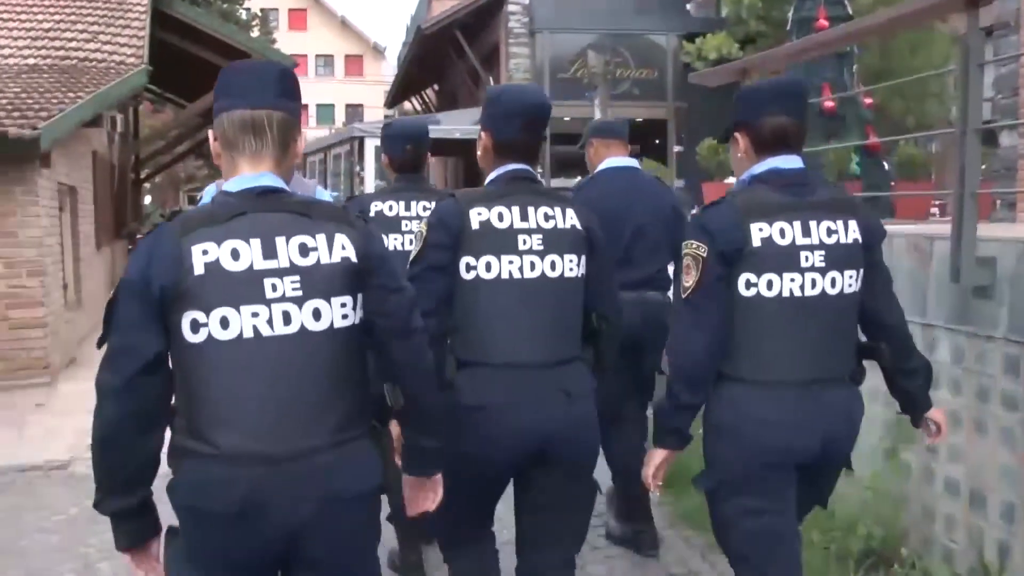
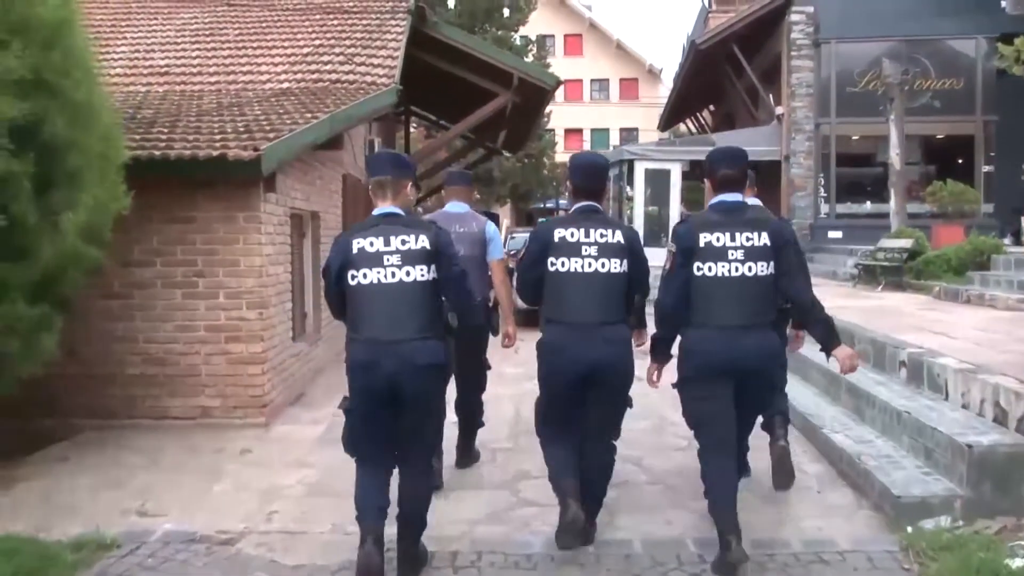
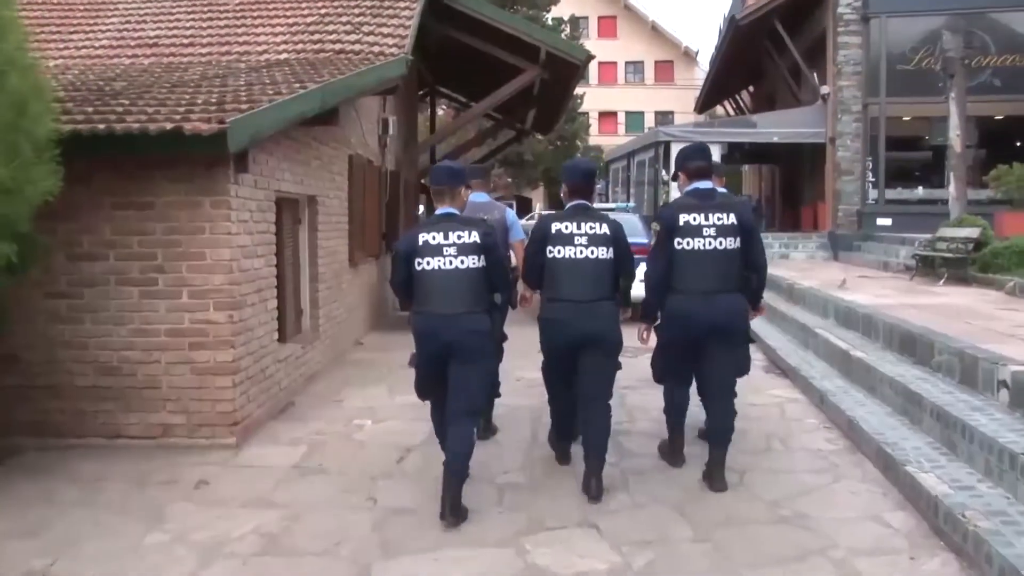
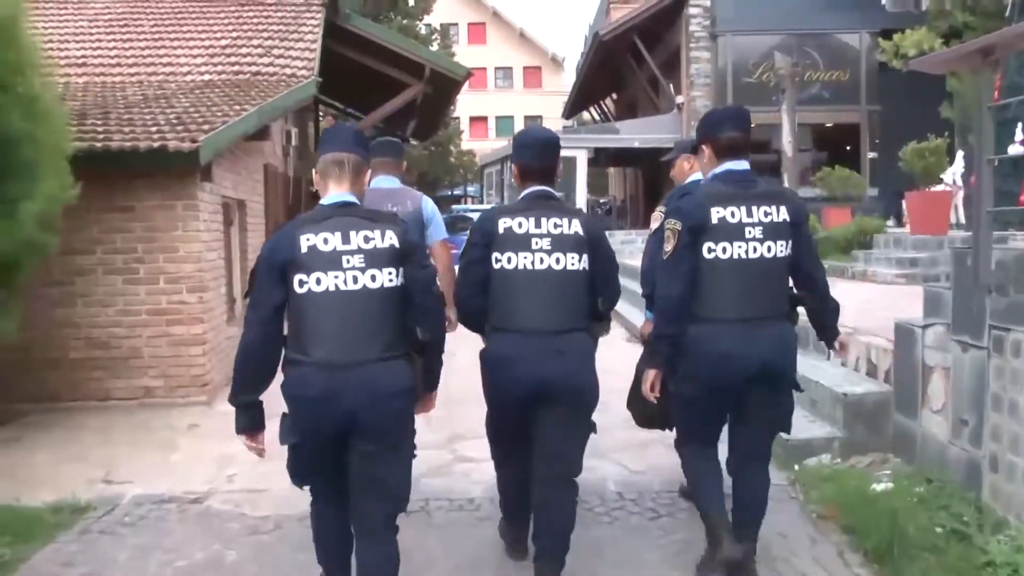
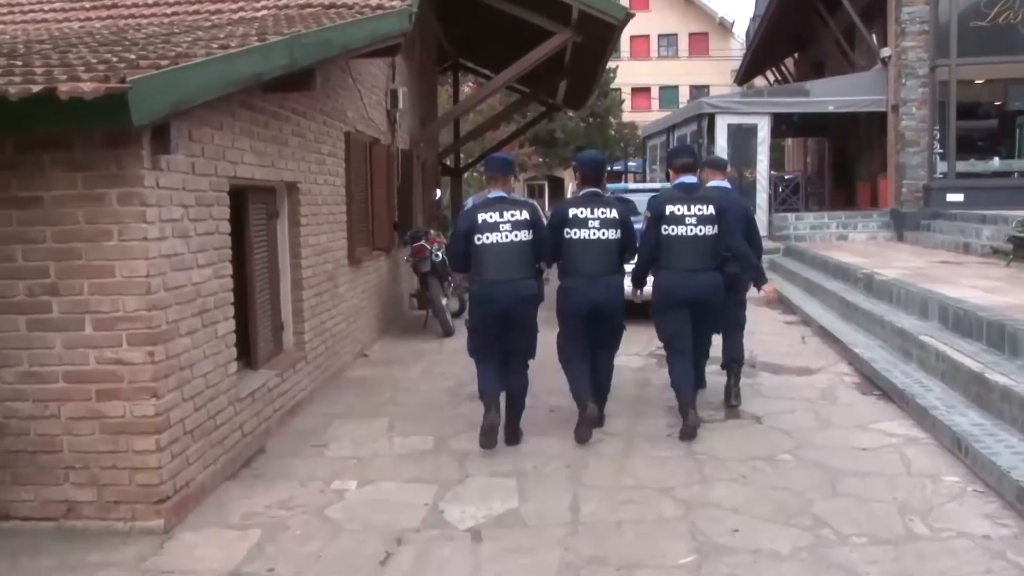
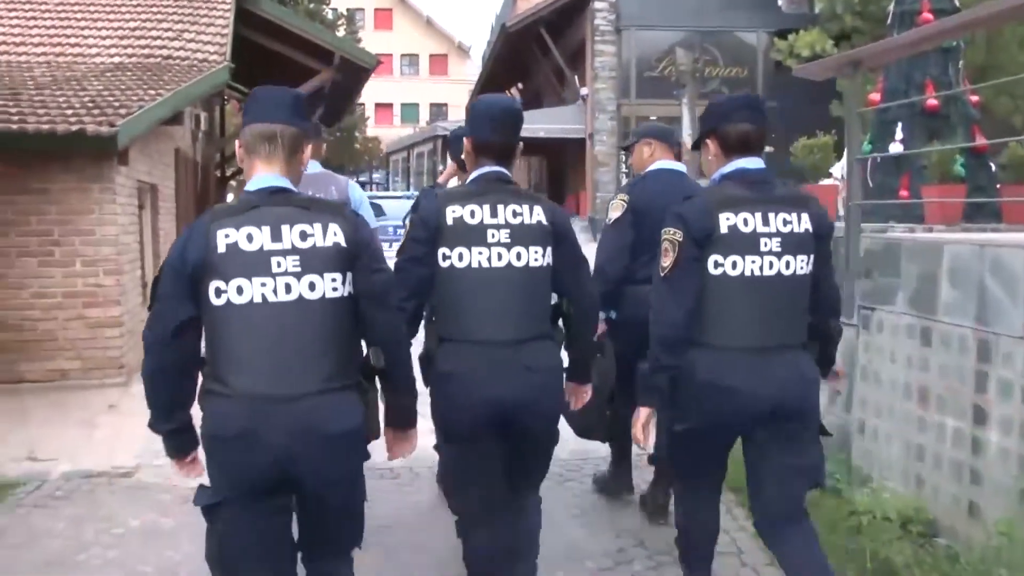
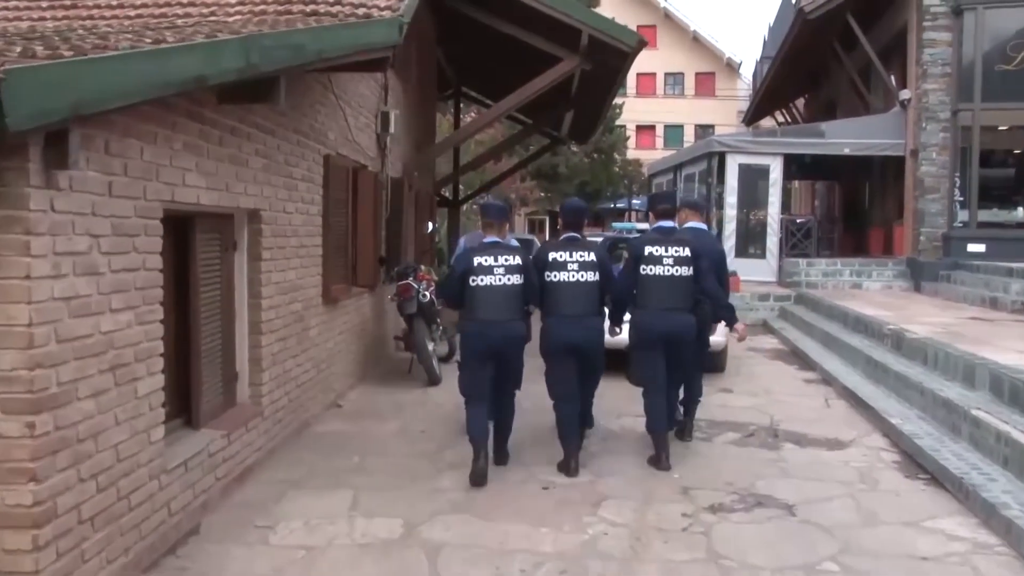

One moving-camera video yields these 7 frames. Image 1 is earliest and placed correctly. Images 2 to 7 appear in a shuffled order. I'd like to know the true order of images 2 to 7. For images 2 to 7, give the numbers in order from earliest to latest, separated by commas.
6, 4, 2, 3, 5, 7
